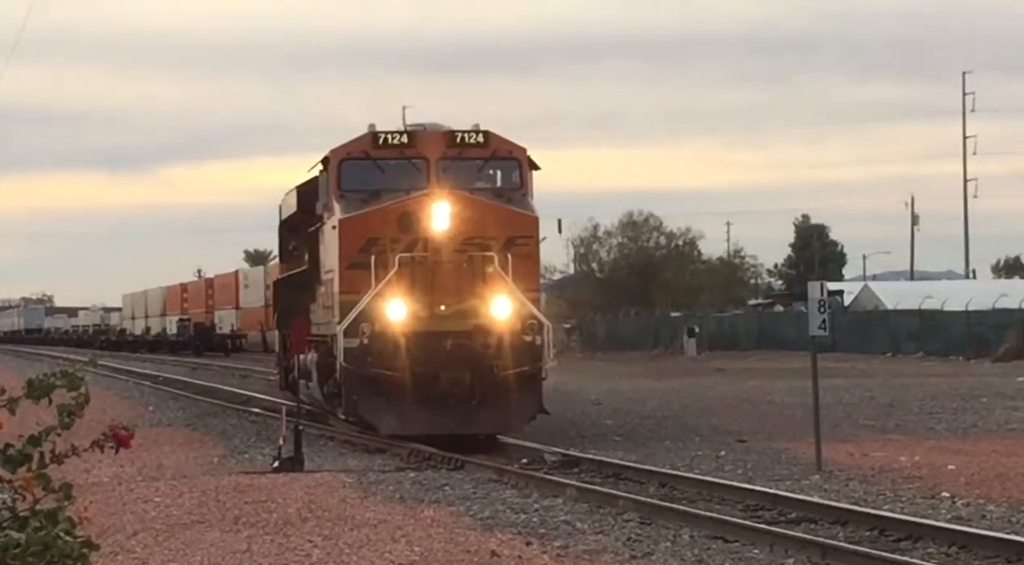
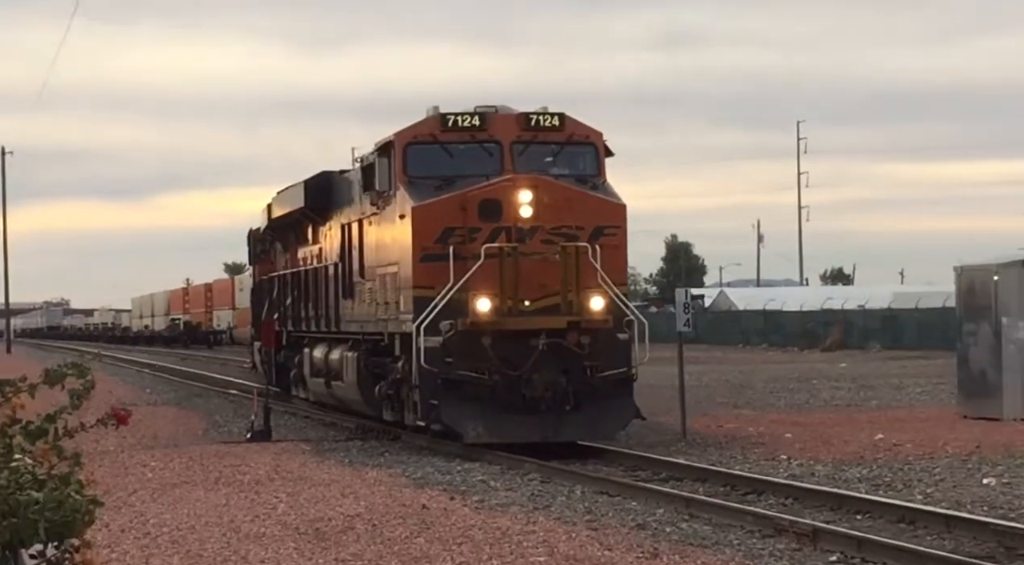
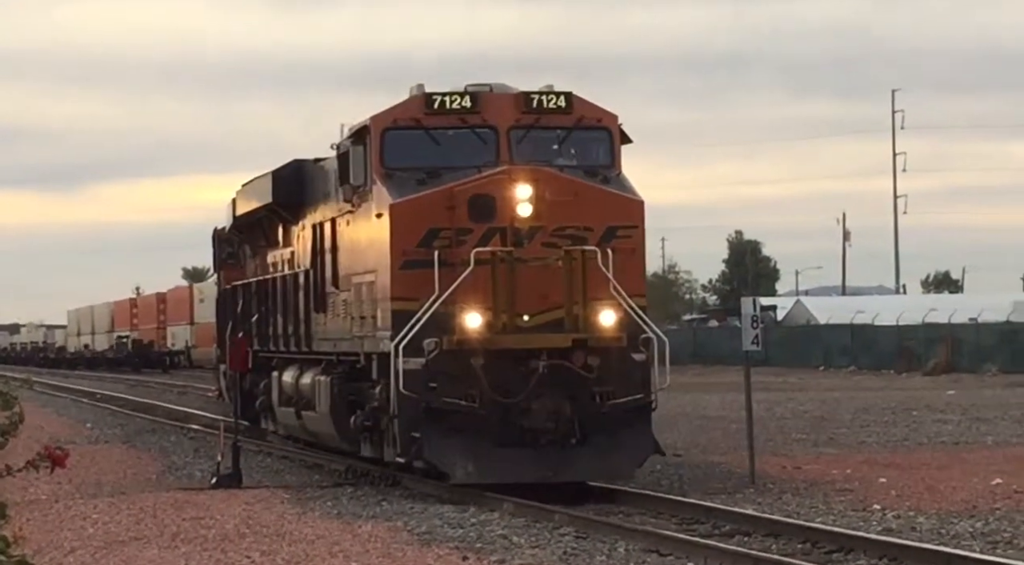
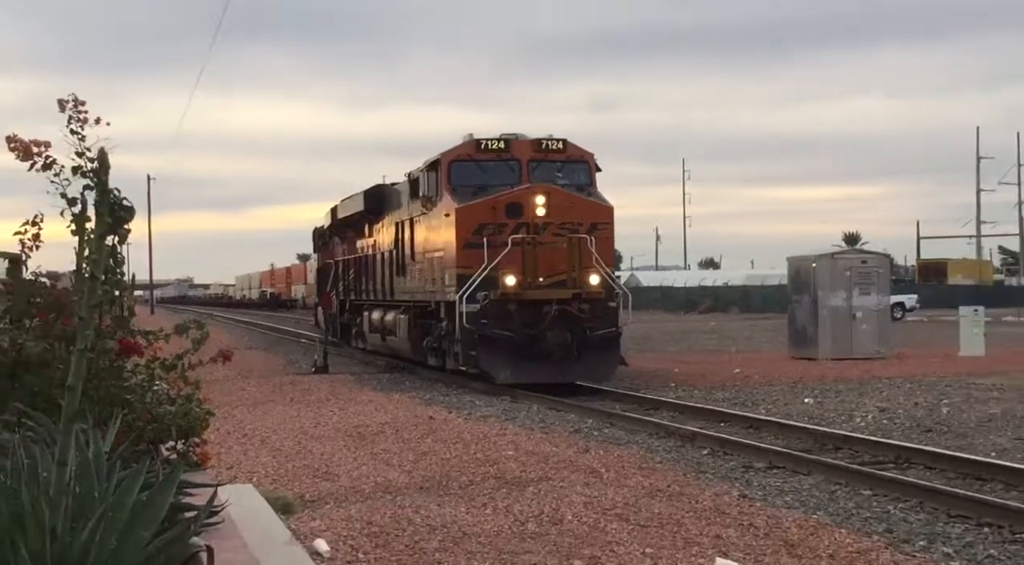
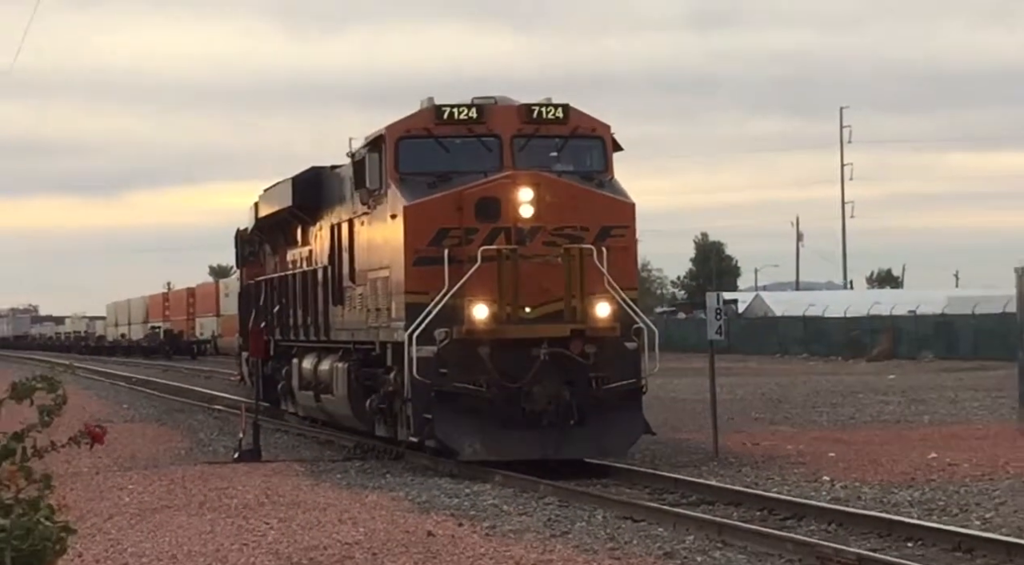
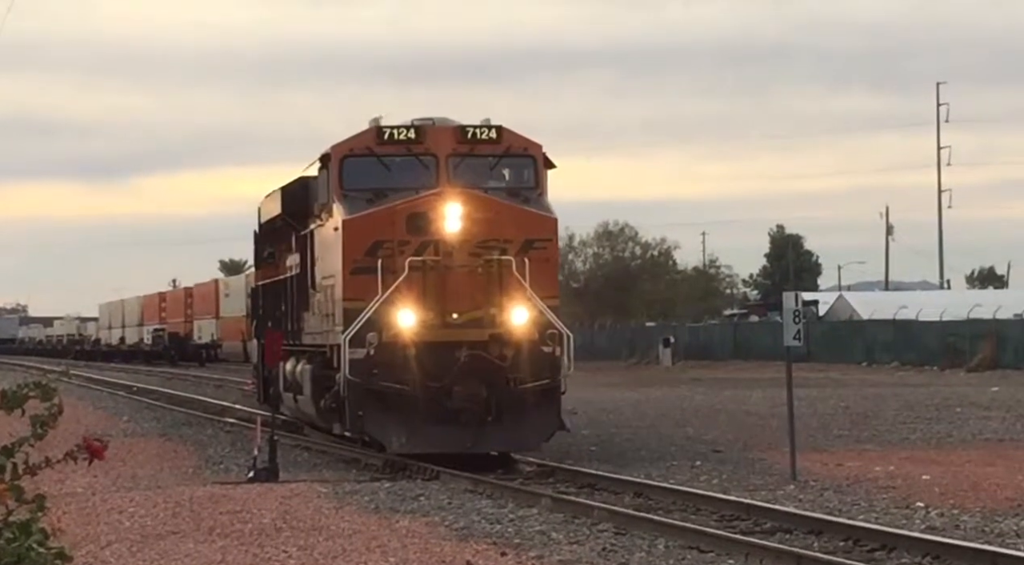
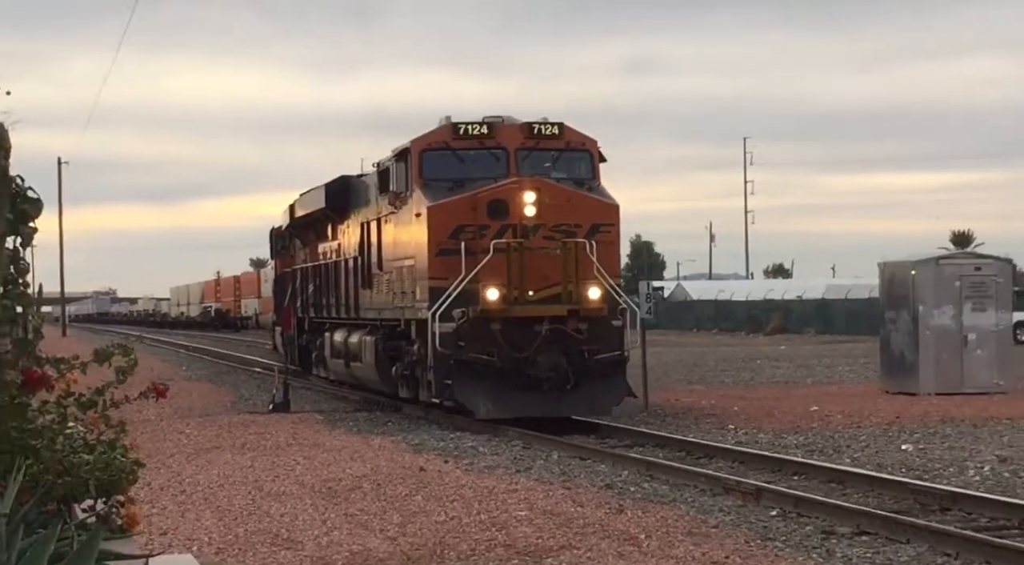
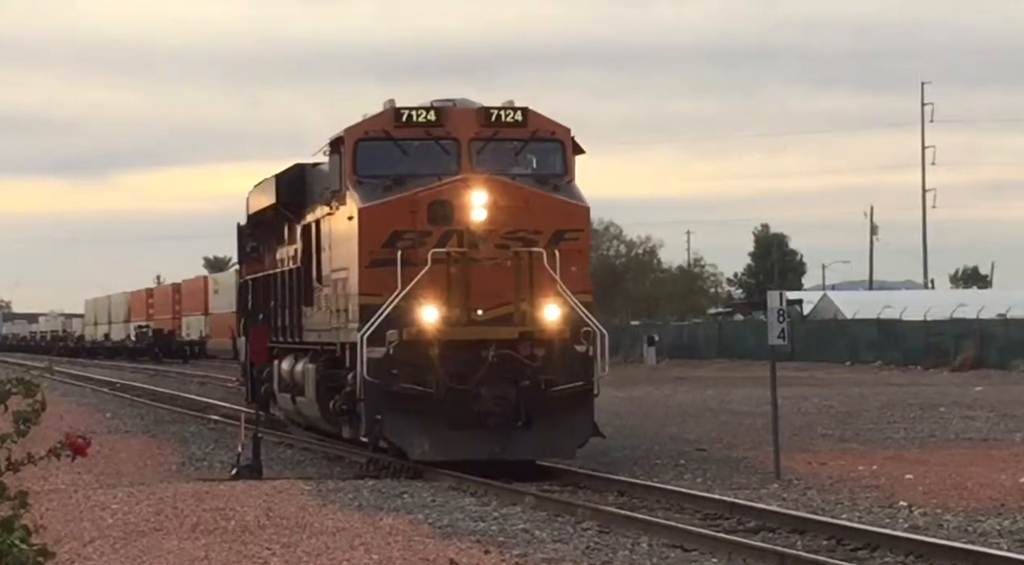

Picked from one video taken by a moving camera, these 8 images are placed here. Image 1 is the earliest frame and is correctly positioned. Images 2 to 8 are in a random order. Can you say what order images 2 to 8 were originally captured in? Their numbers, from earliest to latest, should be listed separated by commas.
6, 8, 3, 5, 2, 7, 4
